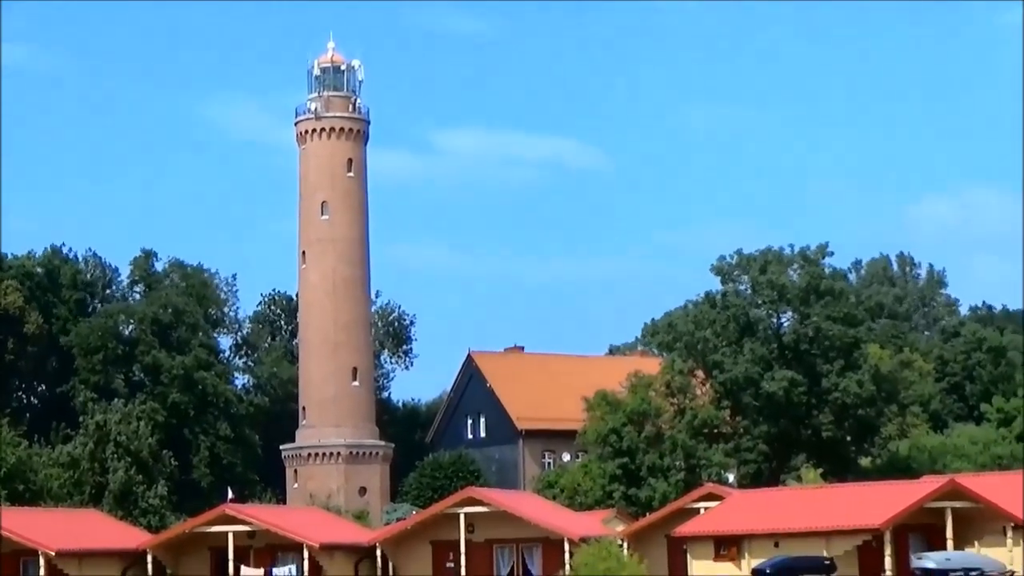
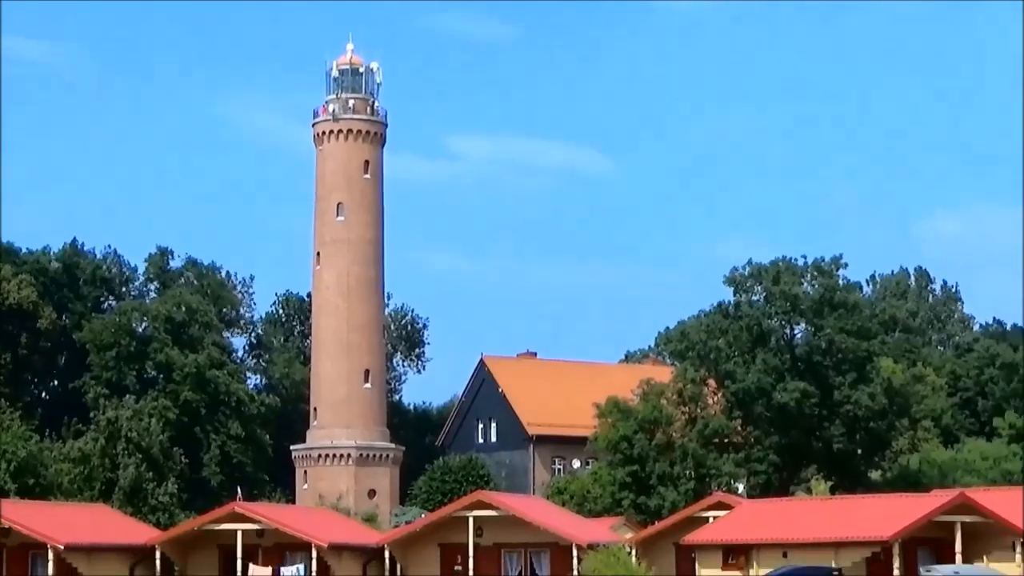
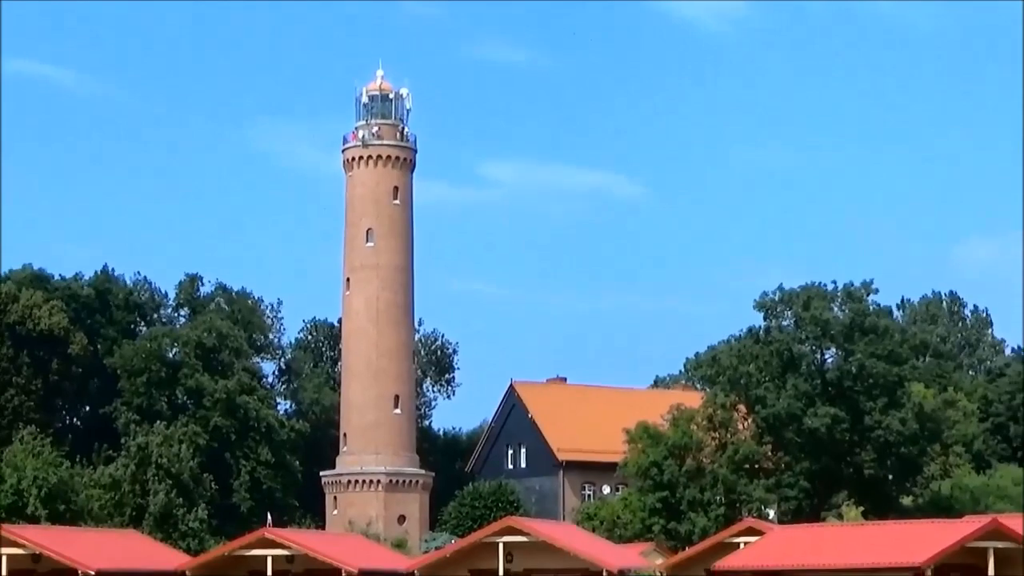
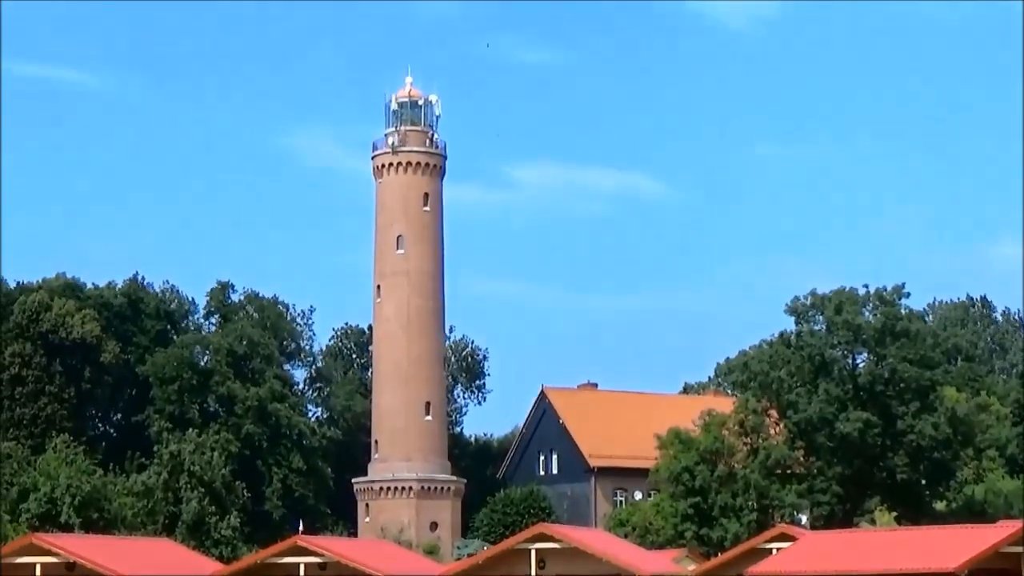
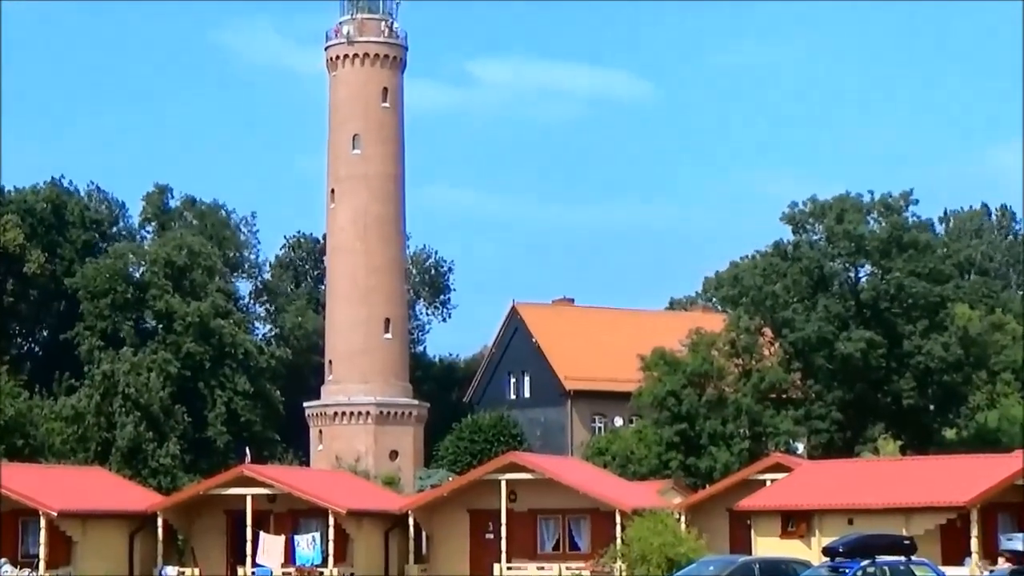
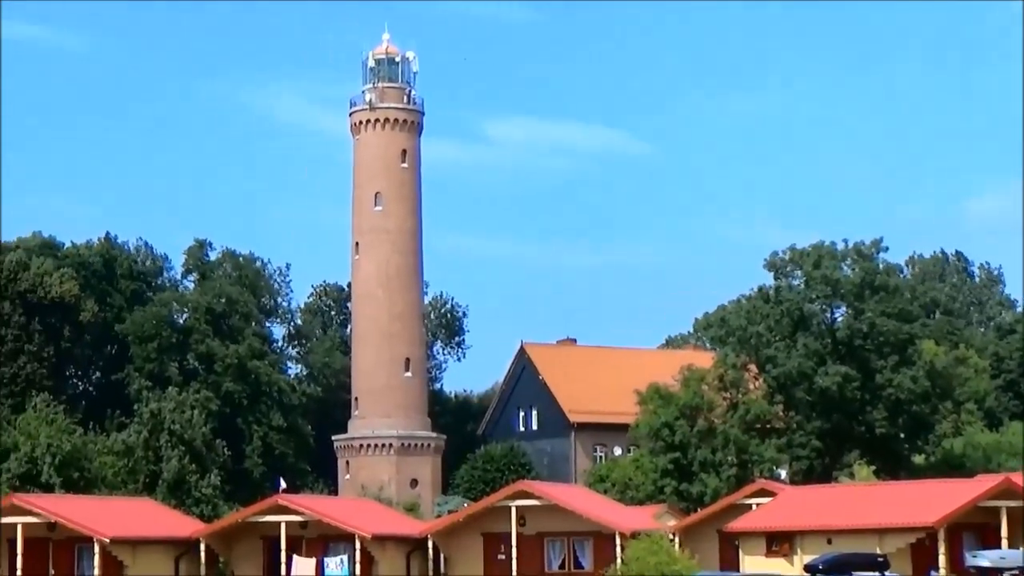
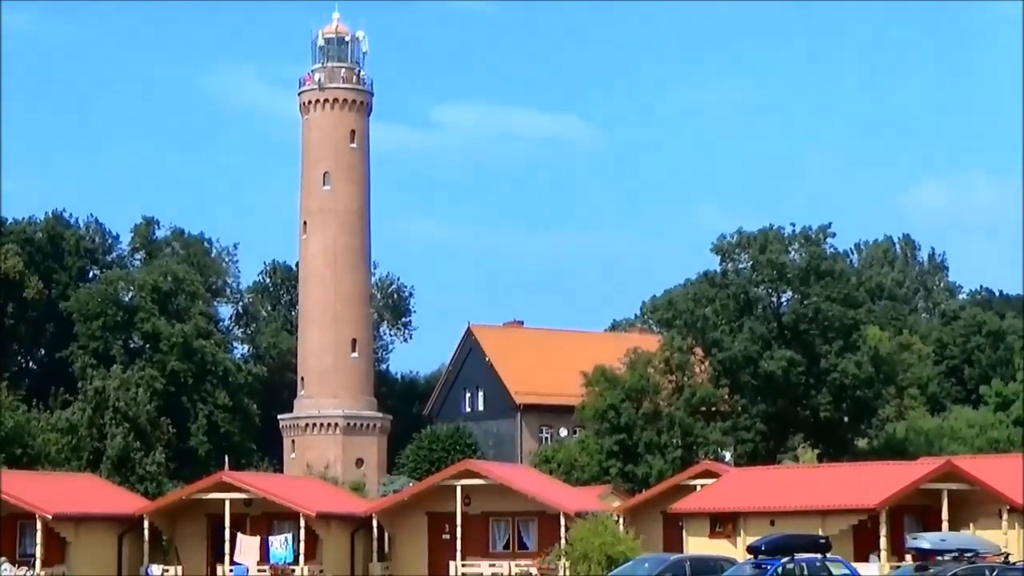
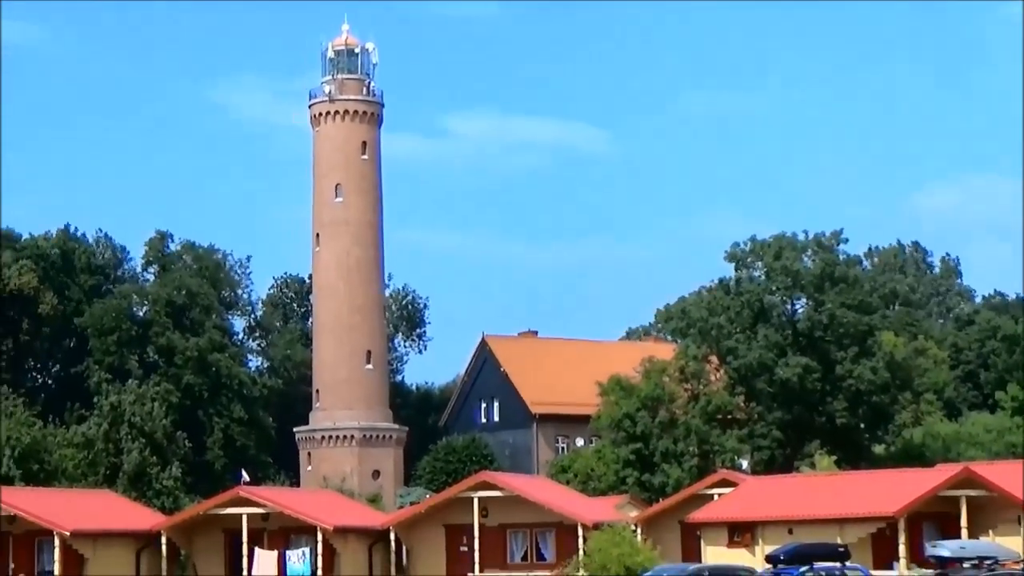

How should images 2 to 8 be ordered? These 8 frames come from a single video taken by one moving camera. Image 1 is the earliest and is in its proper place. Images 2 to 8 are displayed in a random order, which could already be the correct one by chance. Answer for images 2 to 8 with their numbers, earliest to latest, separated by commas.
8, 6, 4, 3, 2, 7, 5
